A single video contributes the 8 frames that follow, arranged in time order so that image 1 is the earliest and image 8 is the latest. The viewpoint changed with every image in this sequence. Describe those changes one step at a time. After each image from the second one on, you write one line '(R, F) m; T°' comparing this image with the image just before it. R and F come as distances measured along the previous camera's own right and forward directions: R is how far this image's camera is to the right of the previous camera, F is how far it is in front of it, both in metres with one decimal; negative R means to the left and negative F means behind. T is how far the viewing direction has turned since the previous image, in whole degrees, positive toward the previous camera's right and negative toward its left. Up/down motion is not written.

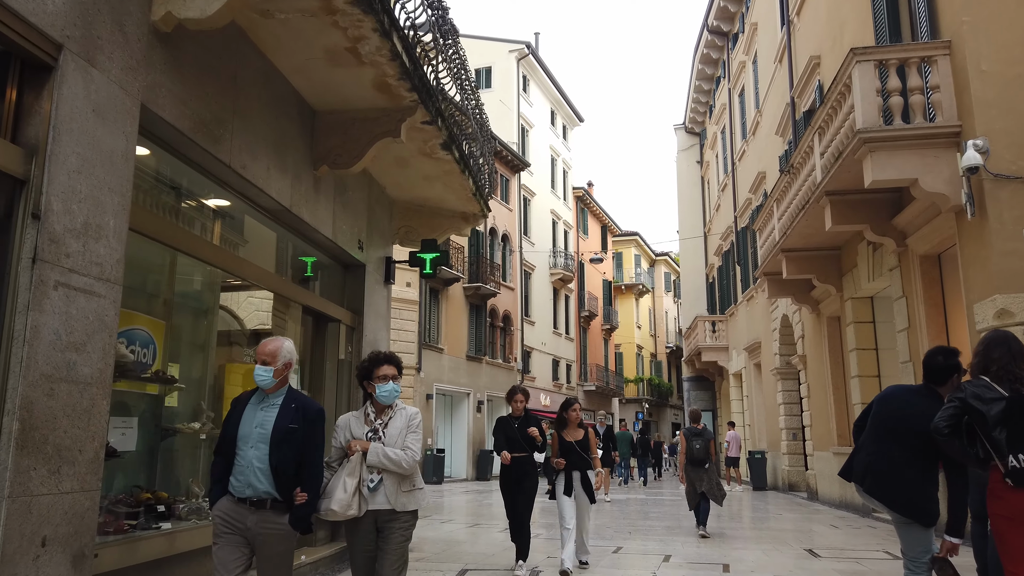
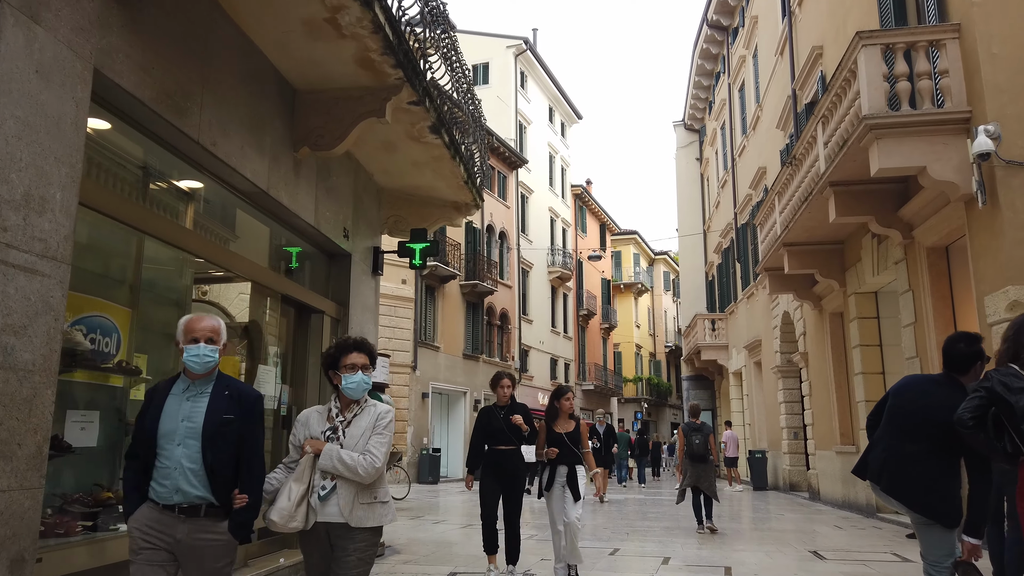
(+0.1, +0.3) m; 0°
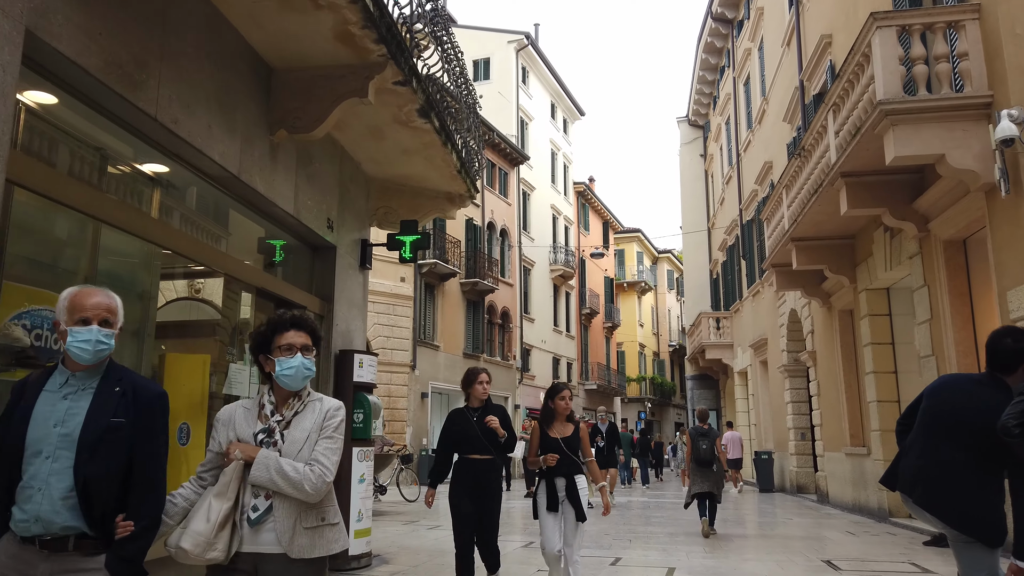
(+0.1, +0.4) m; 0°
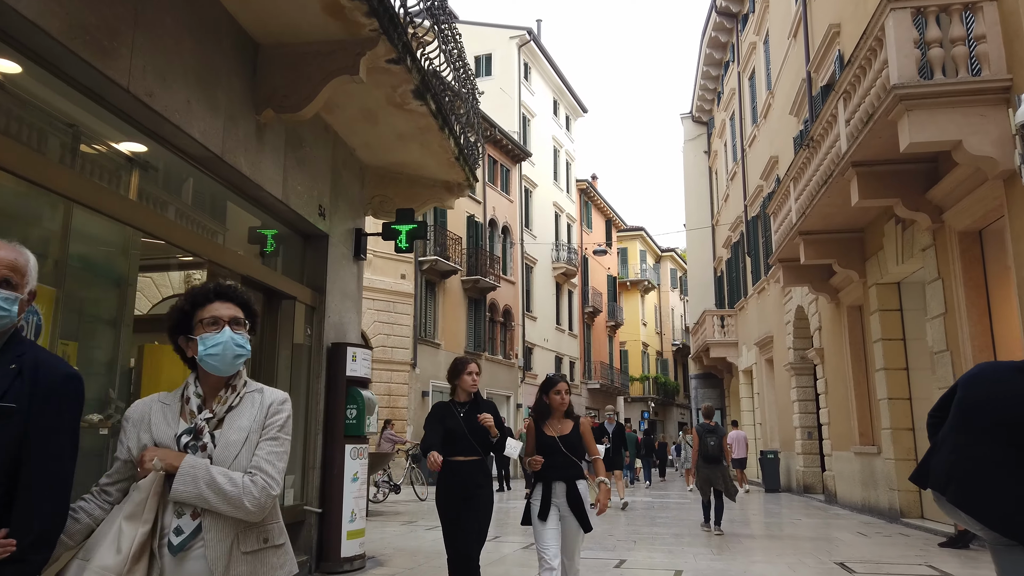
(0.0, +0.3) m; 0°
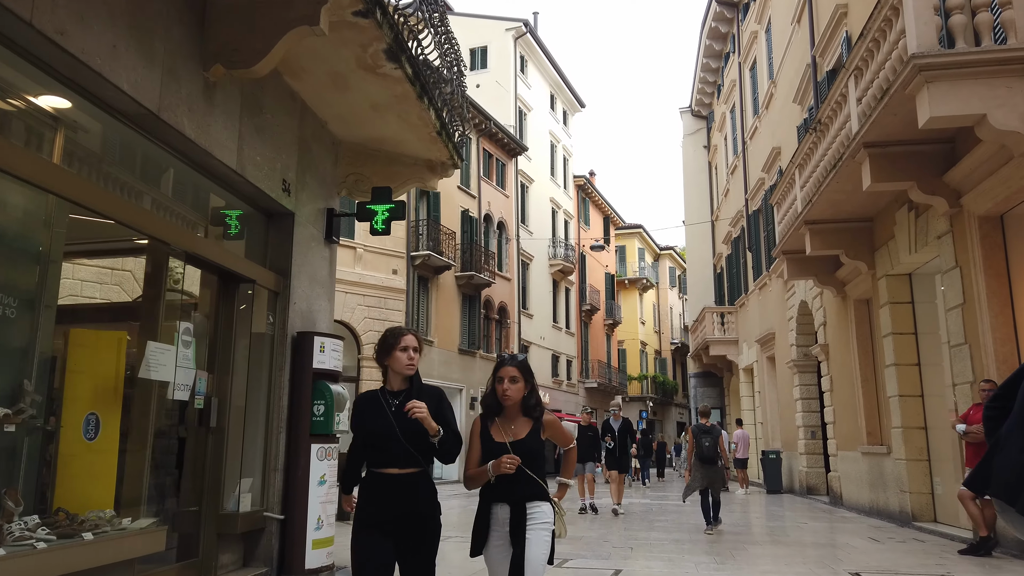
(+0.1, +0.6) m; 0°
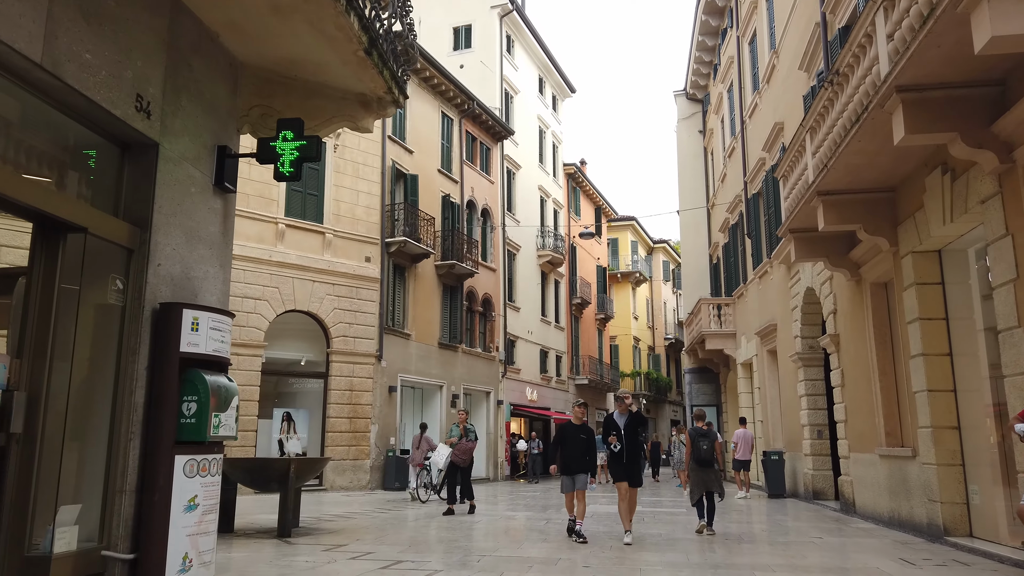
(+0.3, +1.6) m; 0°
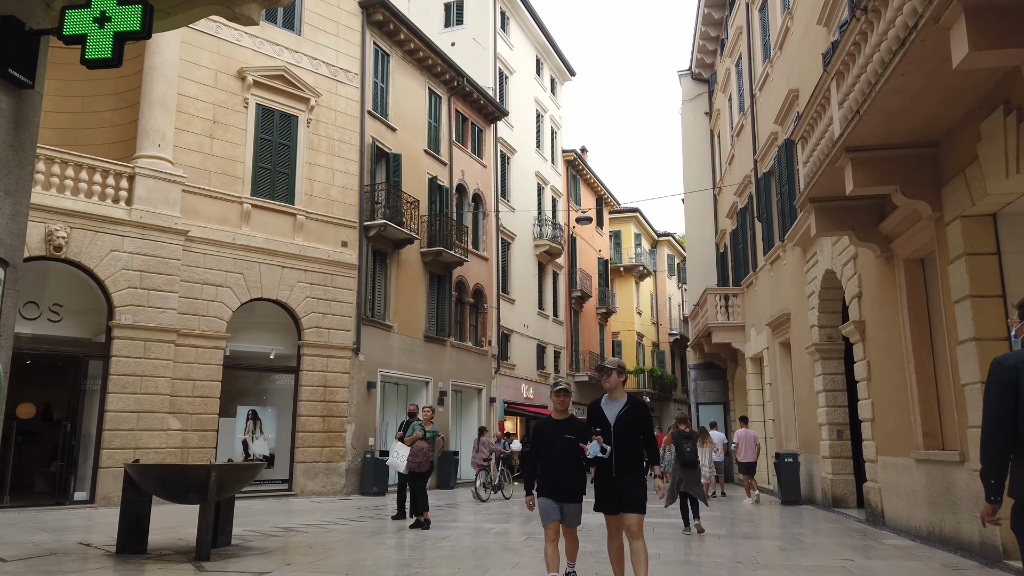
(+0.4, +1.7) m; 0°
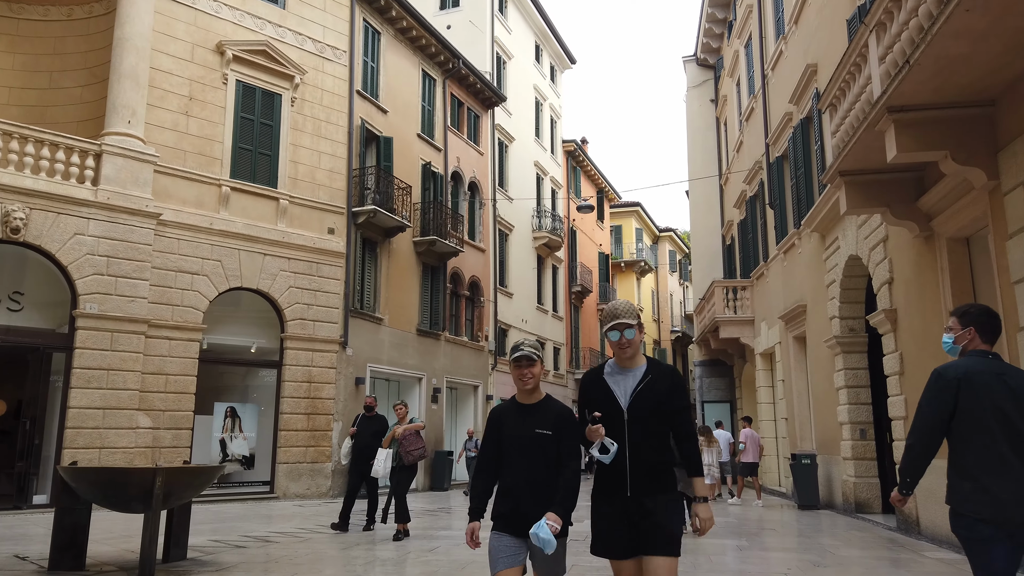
(0.0, +1.1) m; 0°
